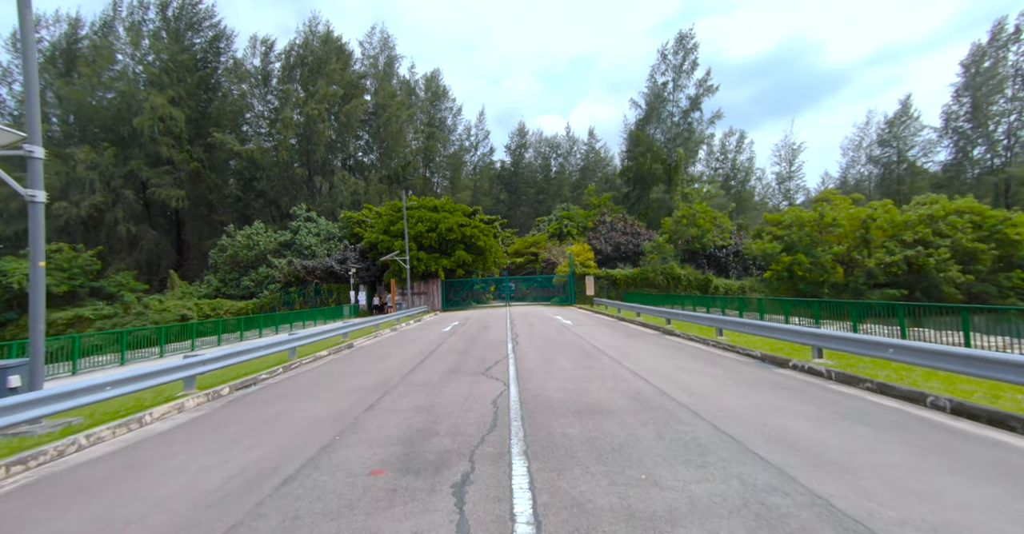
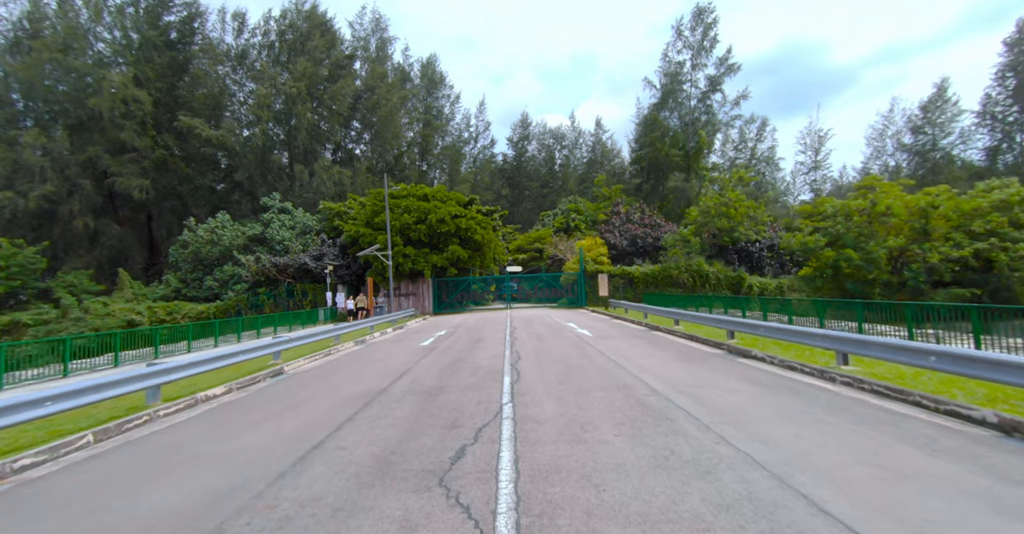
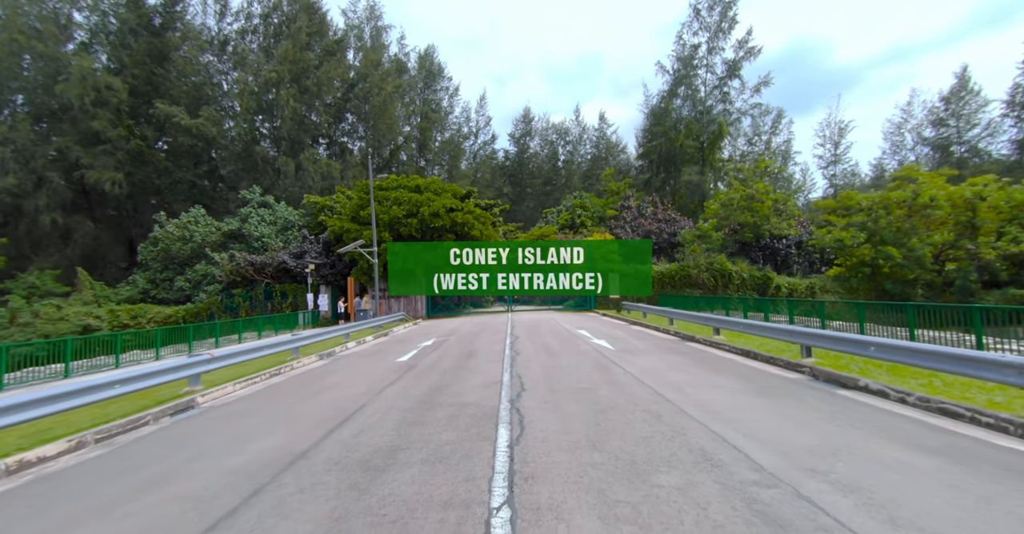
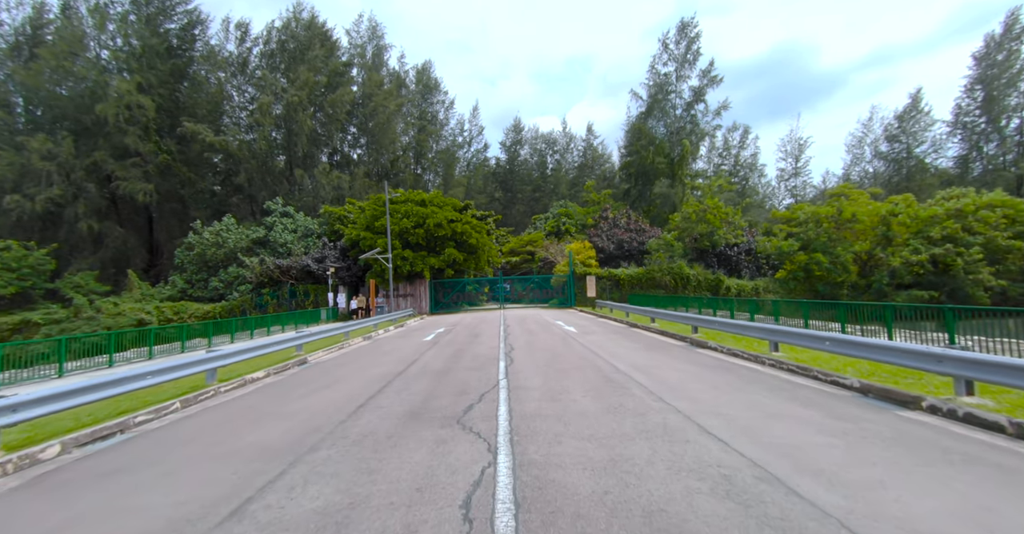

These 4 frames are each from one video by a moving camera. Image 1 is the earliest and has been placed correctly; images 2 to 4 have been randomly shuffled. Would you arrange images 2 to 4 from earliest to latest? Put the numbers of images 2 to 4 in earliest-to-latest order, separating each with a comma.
4, 2, 3
